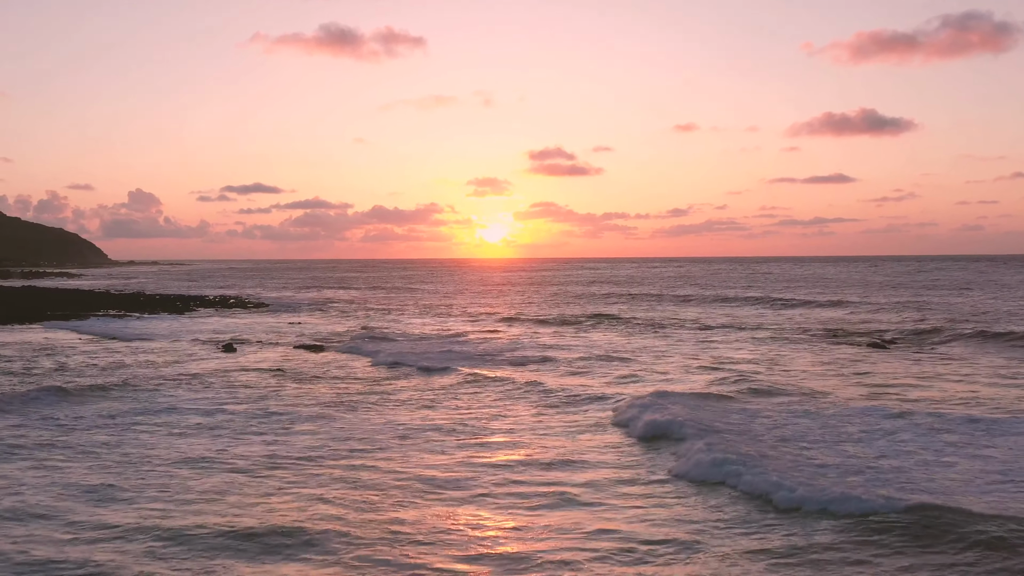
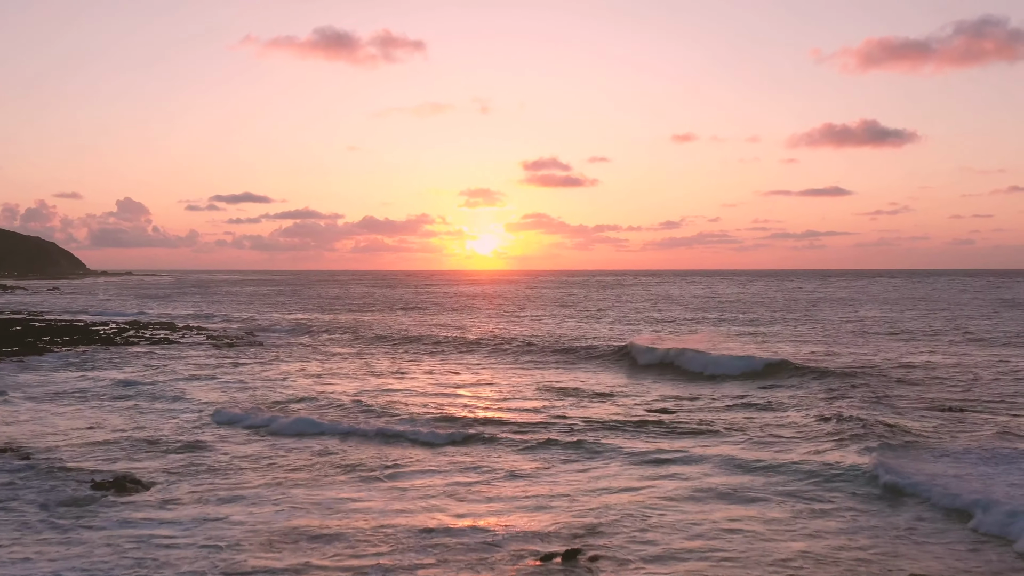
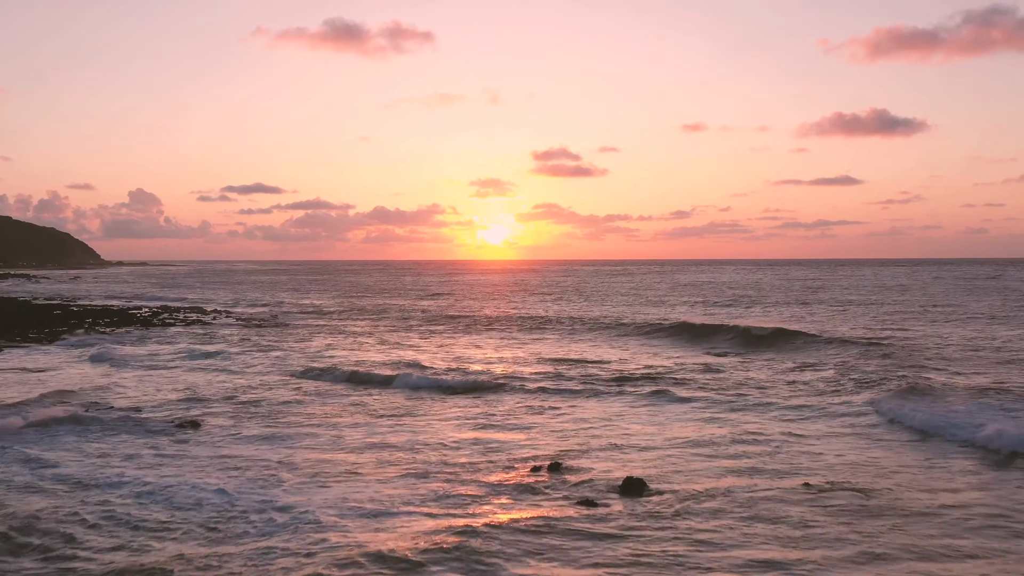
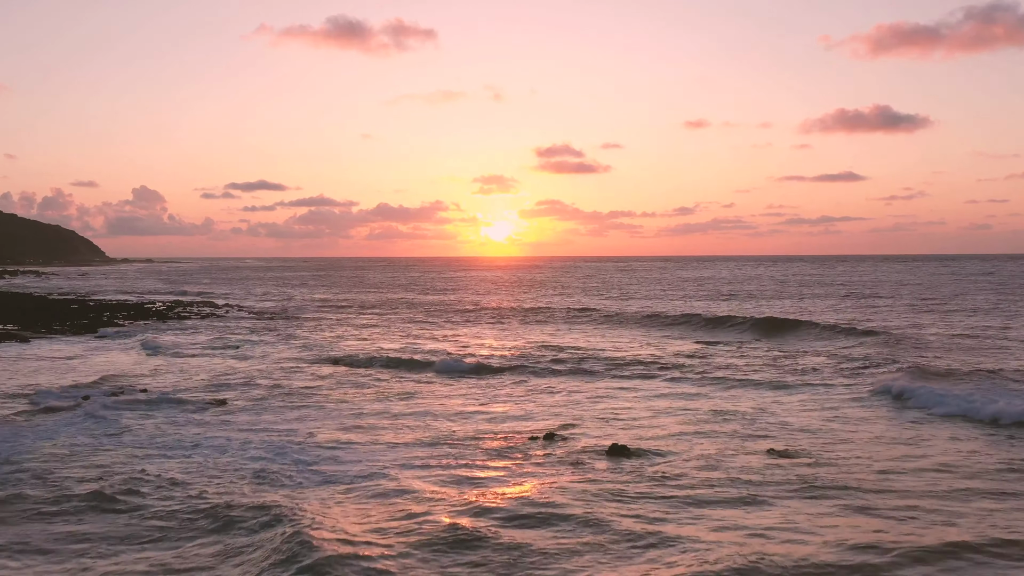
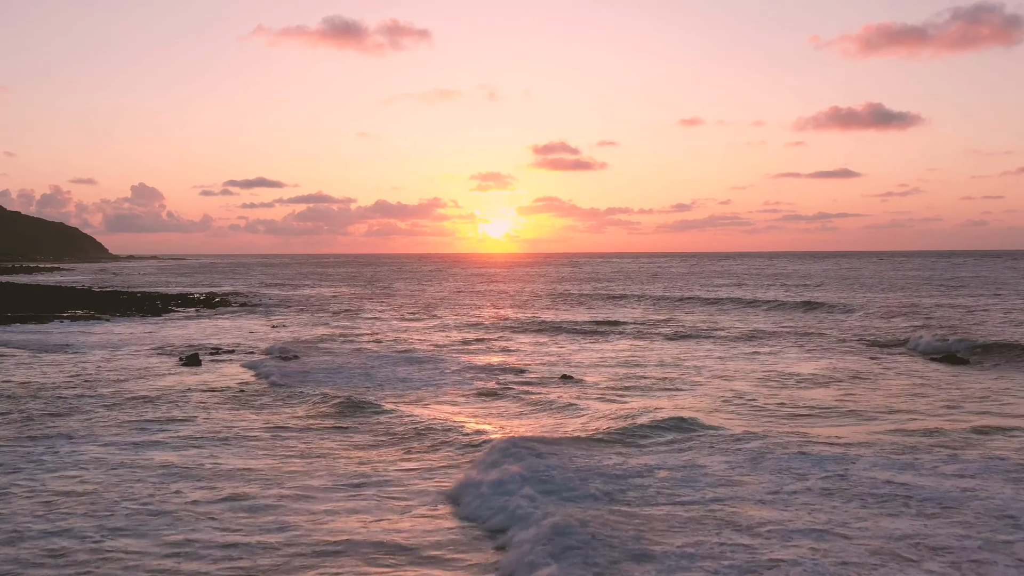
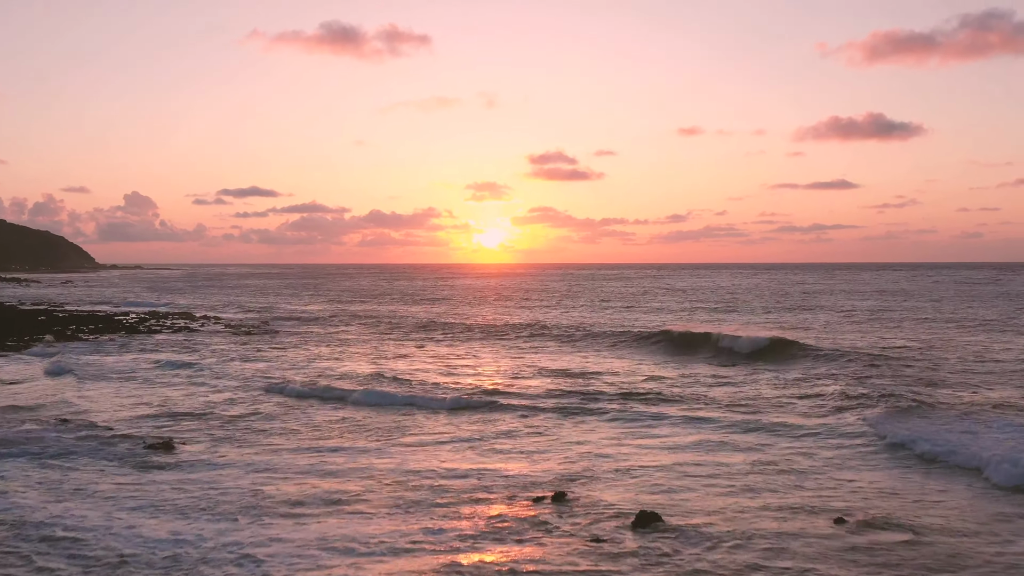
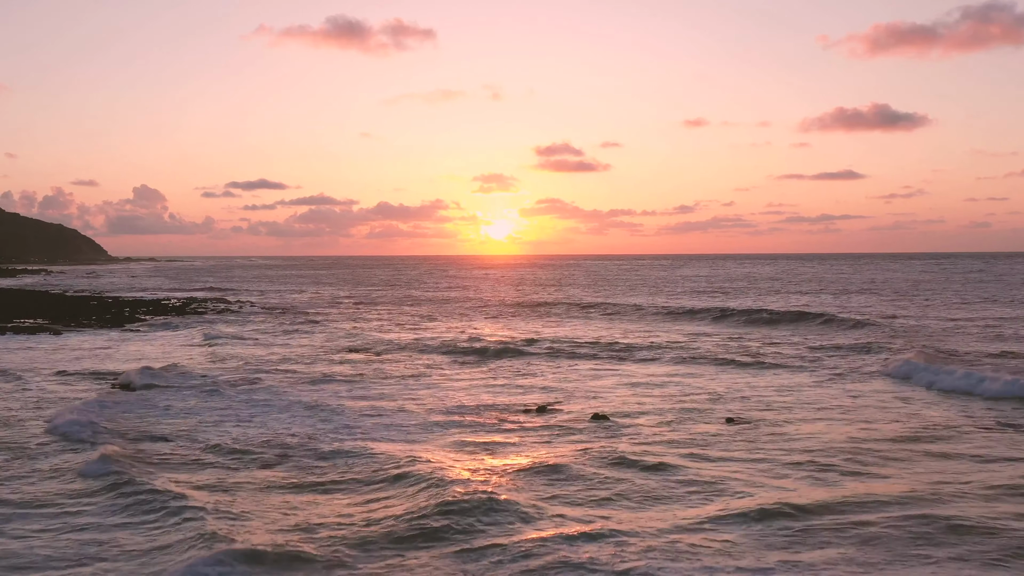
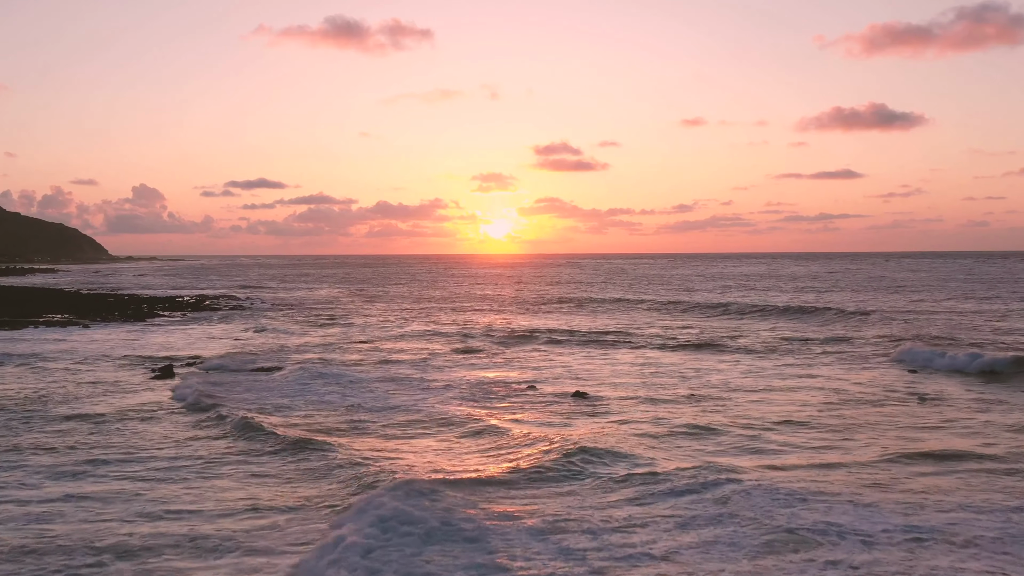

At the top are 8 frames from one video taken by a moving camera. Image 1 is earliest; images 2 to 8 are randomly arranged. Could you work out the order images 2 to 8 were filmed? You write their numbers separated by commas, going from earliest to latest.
5, 8, 7, 4, 3, 6, 2
